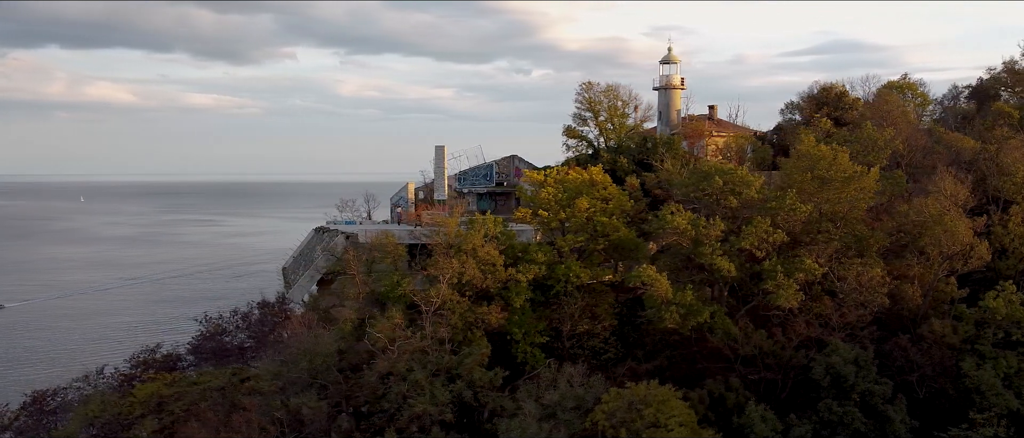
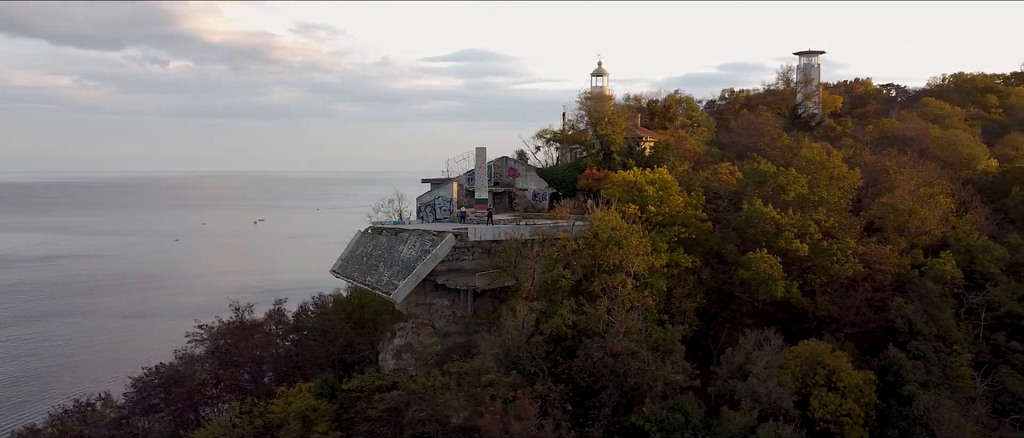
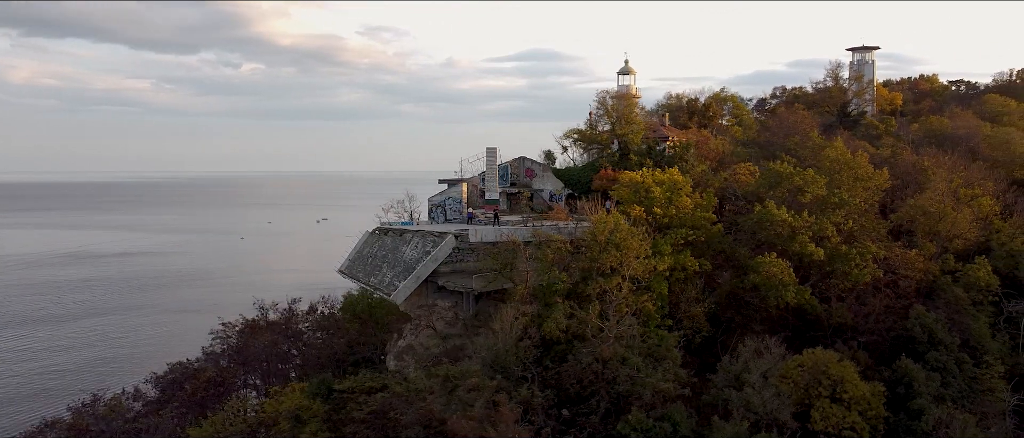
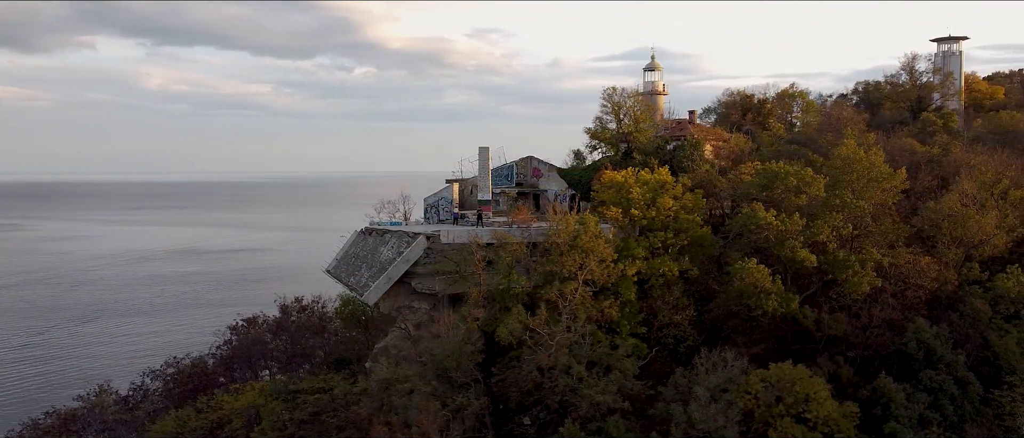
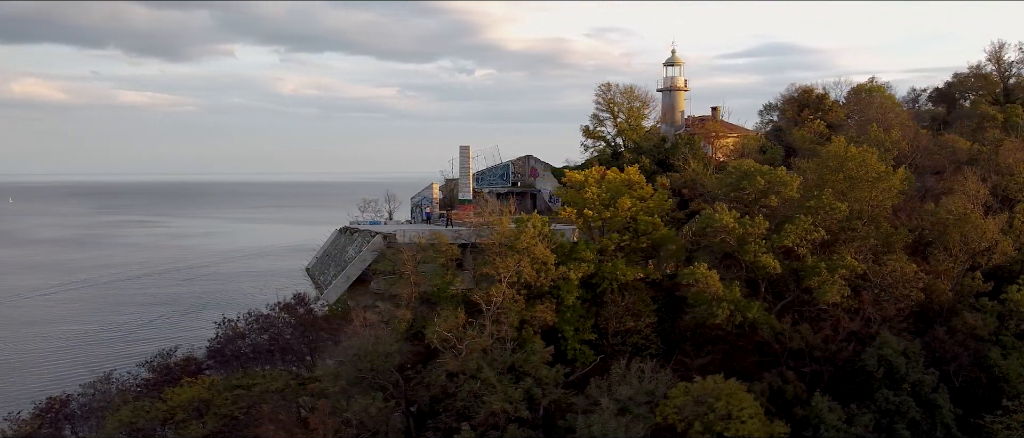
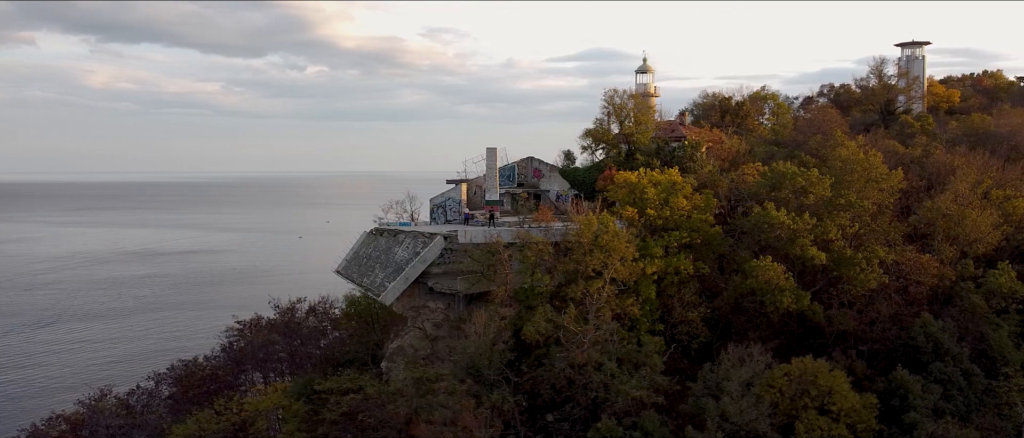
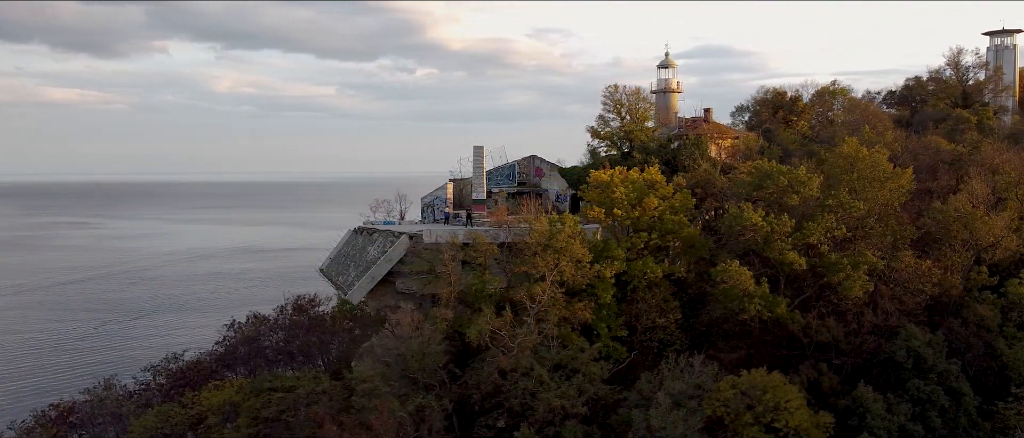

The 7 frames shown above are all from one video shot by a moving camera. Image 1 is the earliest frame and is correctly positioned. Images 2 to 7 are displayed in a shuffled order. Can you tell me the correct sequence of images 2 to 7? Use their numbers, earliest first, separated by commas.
5, 7, 4, 6, 3, 2
